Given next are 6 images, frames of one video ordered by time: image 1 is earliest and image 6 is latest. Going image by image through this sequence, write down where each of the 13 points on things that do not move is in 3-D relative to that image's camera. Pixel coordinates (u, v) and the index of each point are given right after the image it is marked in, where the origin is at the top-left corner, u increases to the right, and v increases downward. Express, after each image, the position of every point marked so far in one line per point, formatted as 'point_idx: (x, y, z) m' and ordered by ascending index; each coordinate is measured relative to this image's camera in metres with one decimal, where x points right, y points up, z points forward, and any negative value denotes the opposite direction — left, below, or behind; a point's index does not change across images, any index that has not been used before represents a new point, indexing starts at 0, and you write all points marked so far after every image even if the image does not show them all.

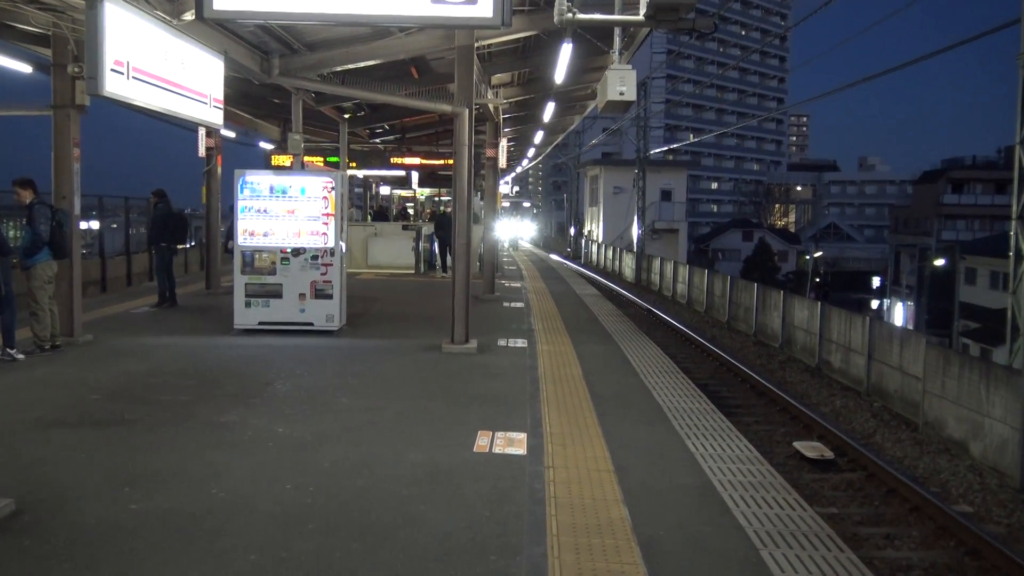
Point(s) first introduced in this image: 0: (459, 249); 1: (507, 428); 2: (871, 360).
0: (-0.6, +0.4, +11.0) m
1: (0.0, -1.2, +9.5) m
2: (+3.7, -0.7, +10.9) m
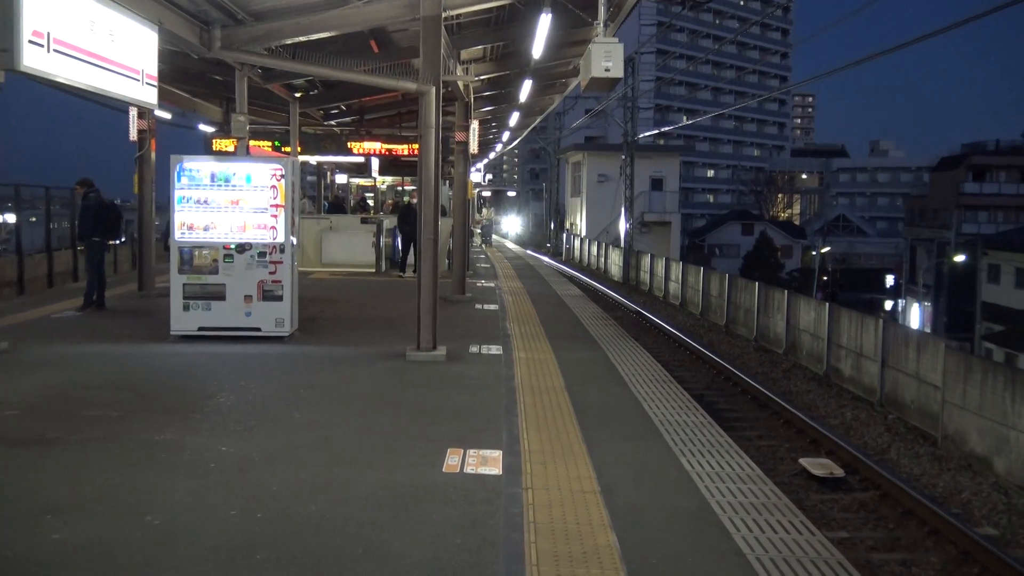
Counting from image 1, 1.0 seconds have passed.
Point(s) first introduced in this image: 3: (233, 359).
0: (-0.8, +0.4, +9.9) m
1: (-0.2, -1.2, +8.4) m
2: (+3.5, -0.7, +9.9) m
3: (-2.7, -0.7, +10.3) m
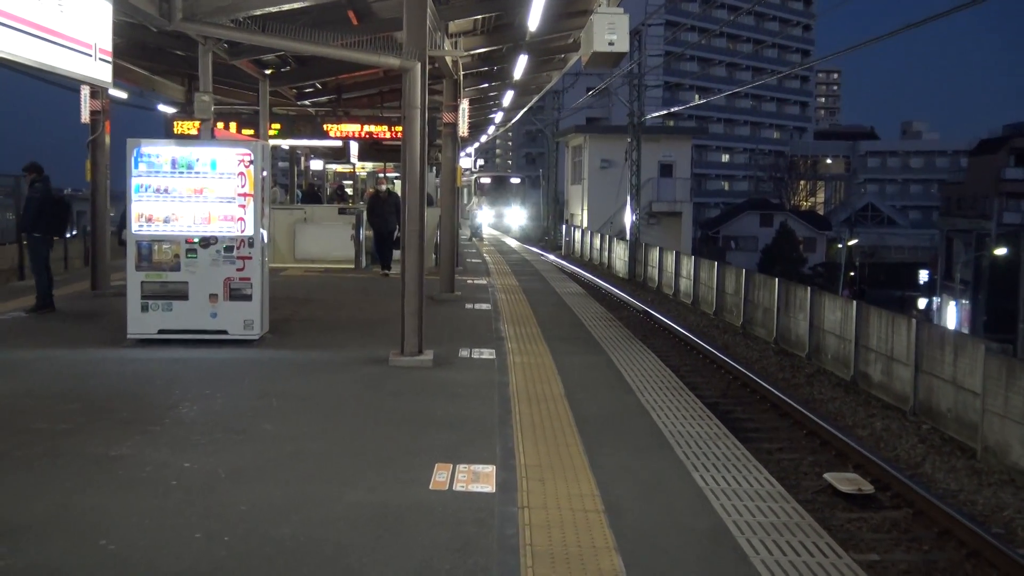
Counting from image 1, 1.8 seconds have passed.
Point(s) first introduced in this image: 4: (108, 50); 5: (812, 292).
0: (-0.9, +0.4, +9.1) m
1: (-0.3, -1.2, +7.5) m
2: (+3.4, -0.7, +9.1) m
3: (-2.7, -0.7, +9.4) m
4: (-3.2, +1.9, +8.5) m
5: (+3.3, 0.0, +11.7) m
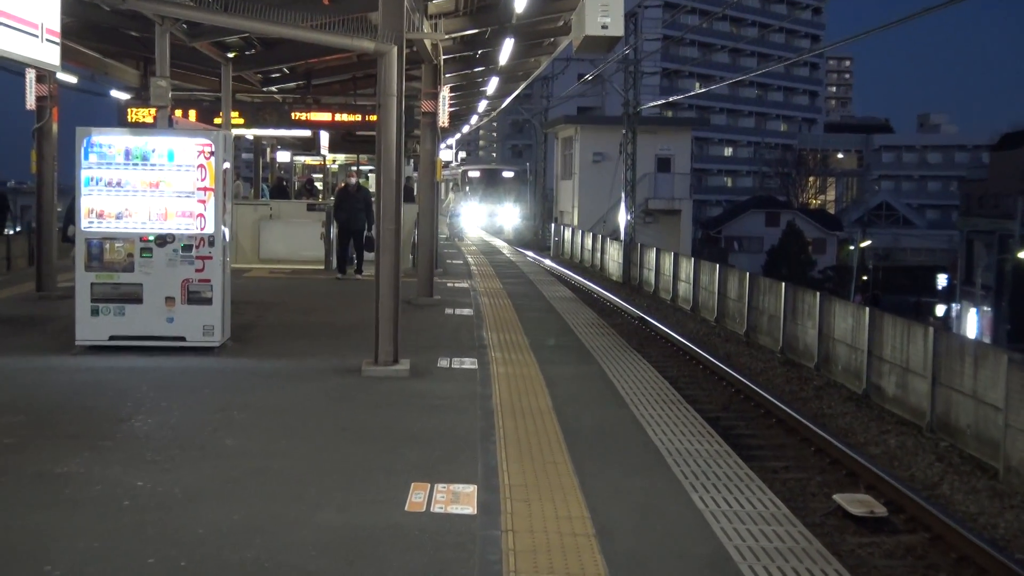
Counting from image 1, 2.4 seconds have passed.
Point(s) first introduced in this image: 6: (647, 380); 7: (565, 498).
0: (-1.0, +0.4, +8.4) m
1: (-0.4, -1.2, +6.9) m
2: (+3.3, -0.8, +8.5) m
3: (-2.8, -0.7, +8.7) m
4: (-3.3, +1.8, +7.9) m
5: (+3.1, -0.1, +11.1) m
6: (+1.3, -0.8, +10.0) m
7: (+0.3, -1.3, +6.7) m
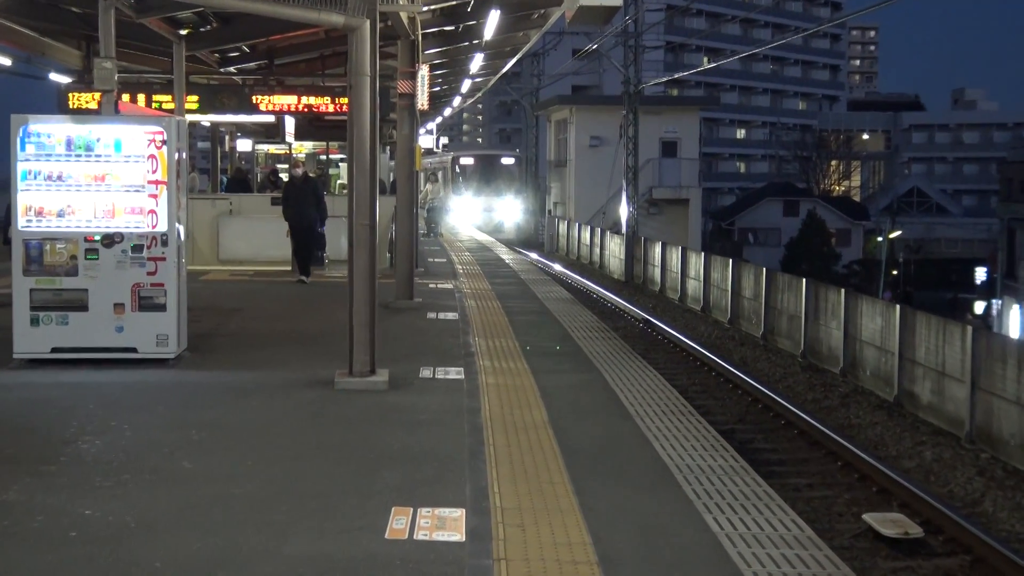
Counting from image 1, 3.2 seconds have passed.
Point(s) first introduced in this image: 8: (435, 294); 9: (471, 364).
0: (-1.1, +0.4, +7.7) m
1: (-0.4, -1.2, +6.1) m
2: (+3.2, -0.7, +7.7) m
3: (-2.9, -0.7, +8.0) m
4: (-3.3, +1.8, +7.1) m
5: (+3.1, -0.1, +10.3) m
6: (+1.2, -0.8, +9.3) m
7: (+0.3, -1.3, +6.0) m
8: (-1.0, -0.1, +14.9) m
9: (-0.3, -0.6, +9.5) m
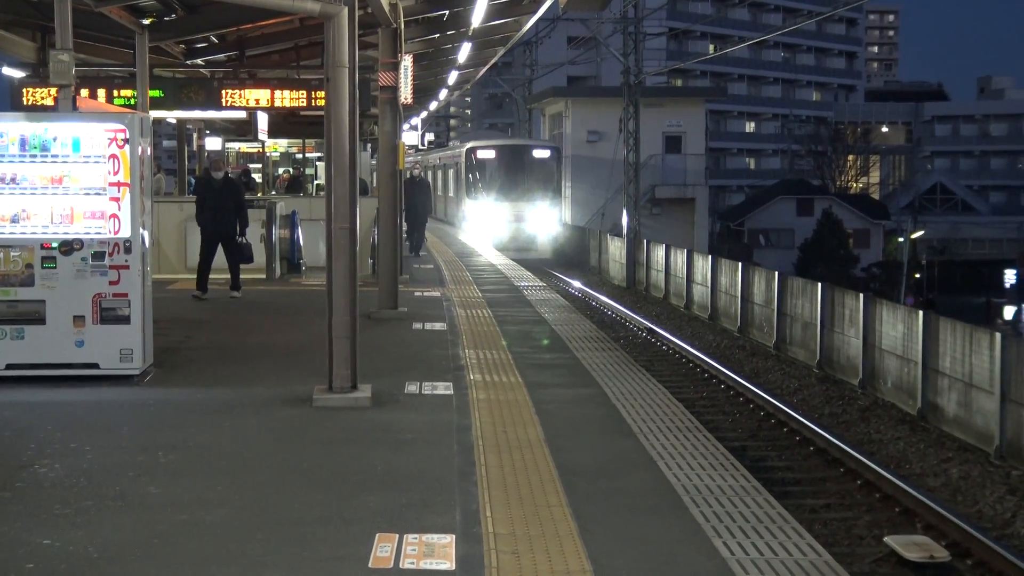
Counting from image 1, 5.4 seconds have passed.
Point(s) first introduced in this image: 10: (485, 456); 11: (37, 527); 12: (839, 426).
0: (-1.1, +0.4, +7.2) m
1: (-0.5, -1.3, +5.6) m
2: (+3.2, -0.7, +7.2) m
3: (-2.9, -0.8, +7.5) m
4: (-3.4, +1.7, +6.6) m
5: (+3.0, -0.1, +9.8) m
6: (+1.2, -0.9, +8.8) m
7: (+0.2, -1.3, +5.5) m
8: (-1.0, -0.1, +14.4) m
9: (-0.3, -0.7, +9.0) m
10: (-0.1, -1.0, +6.9) m
11: (-2.5, -1.2, +5.5) m
12: (+2.6, -1.0, +8.8) m
